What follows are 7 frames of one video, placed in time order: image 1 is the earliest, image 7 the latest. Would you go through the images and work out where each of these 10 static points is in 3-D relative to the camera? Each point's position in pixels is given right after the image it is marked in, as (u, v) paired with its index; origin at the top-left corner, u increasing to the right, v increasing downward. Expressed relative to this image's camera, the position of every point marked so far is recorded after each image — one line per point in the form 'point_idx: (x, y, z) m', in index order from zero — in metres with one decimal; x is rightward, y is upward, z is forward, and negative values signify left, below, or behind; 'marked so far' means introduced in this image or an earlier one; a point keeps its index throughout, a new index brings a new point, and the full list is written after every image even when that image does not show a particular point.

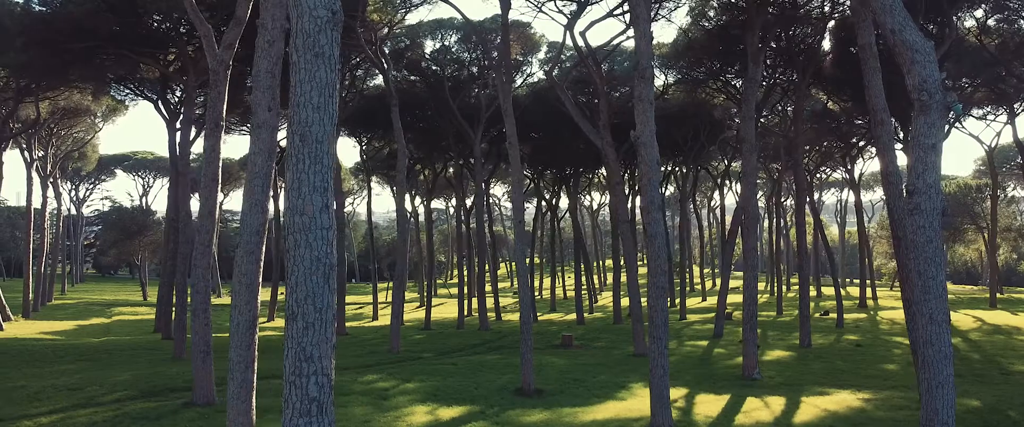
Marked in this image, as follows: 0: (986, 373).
0: (+9.8, -3.3, +14.9) m
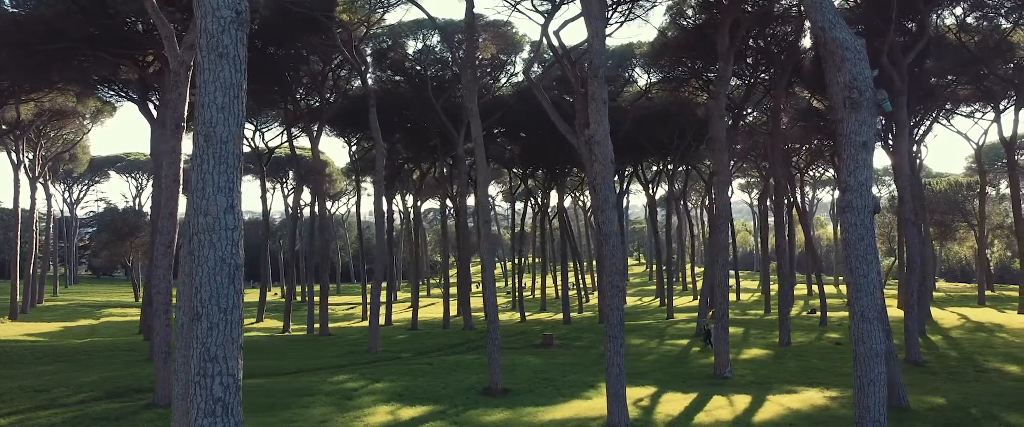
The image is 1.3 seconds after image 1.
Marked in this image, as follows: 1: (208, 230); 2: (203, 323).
0: (+9.3, -3.2, +14.9) m
1: (-1.8, -0.1, +4.2) m
2: (-1.8, -0.6, +4.2) m
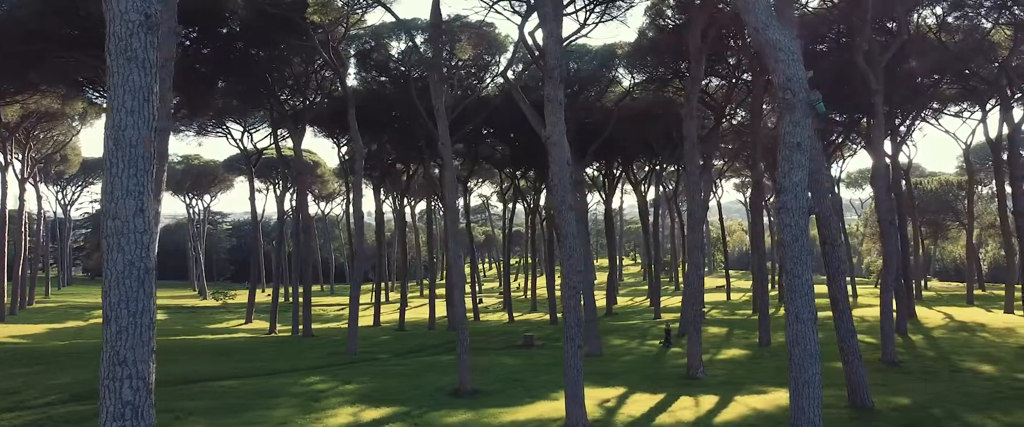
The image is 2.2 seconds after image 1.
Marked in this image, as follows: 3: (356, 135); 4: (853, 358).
0: (+8.7, -3.2, +14.9) m
1: (-2.3, -0.1, +4.2) m
2: (-2.3, -0.7, +4.2) m
3: (-4.1, +2.1, +18.8) m
4: (+5.0, -2.1, +10.5) m
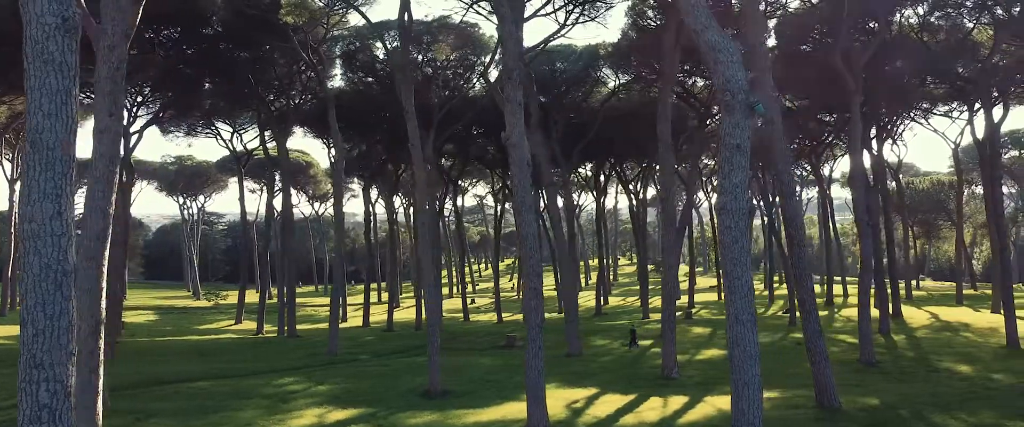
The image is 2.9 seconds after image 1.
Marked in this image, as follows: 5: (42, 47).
0: (+8.3, -3.2, +14.9) m
1: (-2.8, -0.1, +4.2) m
2: (-2.8, -0.7, +4.2) m
3: (-4.6, +2.1, +18.8) m
4: (+4.5, -2.1, +10.5) m
5: (-2.7, +1.0, +4.2) m
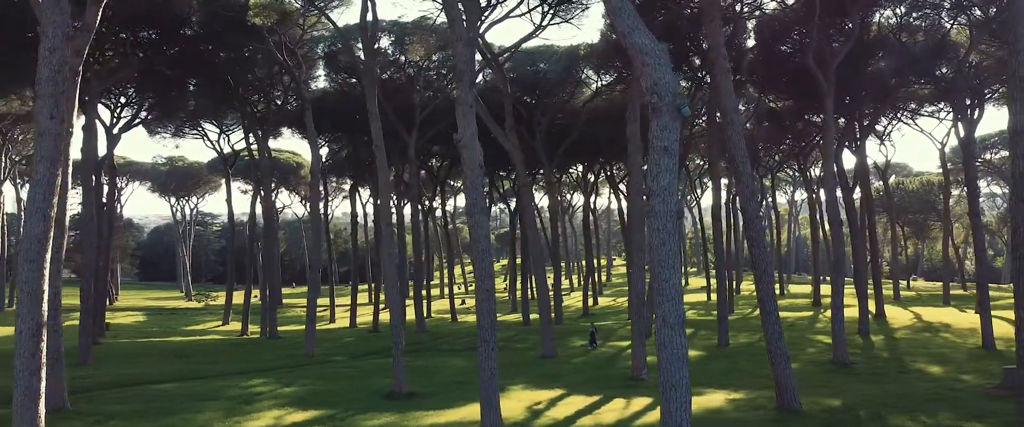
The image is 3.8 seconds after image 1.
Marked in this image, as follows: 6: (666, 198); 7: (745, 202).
0: (+7.7, -3.2, +14.9) m
1: (-3.4, -0.2, +4.2) m
2: (-3.4, -0.7, +4.2) m
3: (-5.1, +2.0, +18.8) m
4: (+3.9, -2.1, +10.5) m
5: (-3.3, +0.9, +4.2) m
6: (+1.2, +0.1, +5.8) m
7: (+3.4, +0.2, +10.6) m
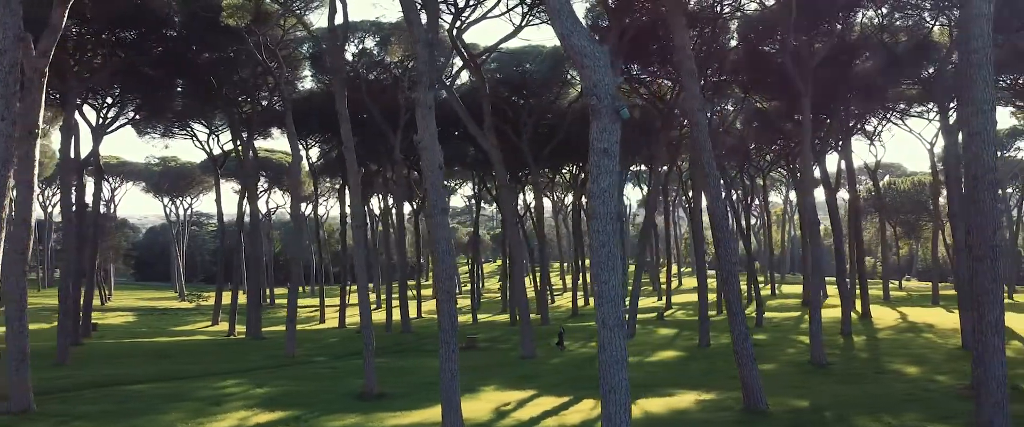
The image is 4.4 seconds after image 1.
0: (+7.2, -3.3, +14.9) m
1: (-3.8, -0.2, +4.2) m
2: (-3.9, -0.7, +4.2) m
3: (-5.6, +2.0, +18.8) m
4: (+3.4, -2.1, +10.5) m
5: (-3.8, +0.9, +4.2) m
6: (+0.8, +0.1, +5.8) m
7: (+2.9, +0.2, +10.6) m
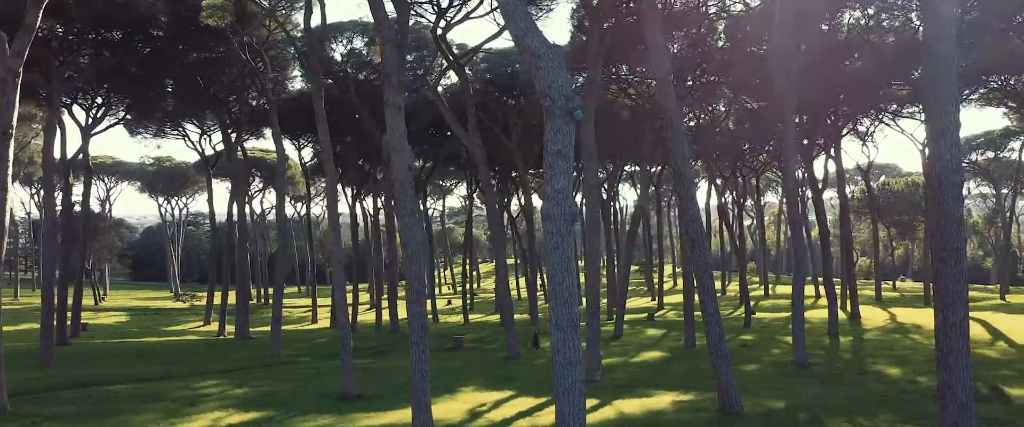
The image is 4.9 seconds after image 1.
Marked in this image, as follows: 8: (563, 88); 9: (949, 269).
0: (+6.8, -3.3, +14.9) m
1: (-4.2, -0.2, +4.2) m
2: (-4.2, -0.7, +4.2) m
3: (-6.0, +2.0, +18.8) m
4: (+3.0, -2.1, +10.5) m
5: (-4.2, +0.9, +4.2) m
6: (+0.4, +0.1, +5.8) m
7: (+2.6, +0.2, +10.6) m
8: (+0.4, +1.0, +5.8) m
9: (+4.5, -0.6, +7.4) m
